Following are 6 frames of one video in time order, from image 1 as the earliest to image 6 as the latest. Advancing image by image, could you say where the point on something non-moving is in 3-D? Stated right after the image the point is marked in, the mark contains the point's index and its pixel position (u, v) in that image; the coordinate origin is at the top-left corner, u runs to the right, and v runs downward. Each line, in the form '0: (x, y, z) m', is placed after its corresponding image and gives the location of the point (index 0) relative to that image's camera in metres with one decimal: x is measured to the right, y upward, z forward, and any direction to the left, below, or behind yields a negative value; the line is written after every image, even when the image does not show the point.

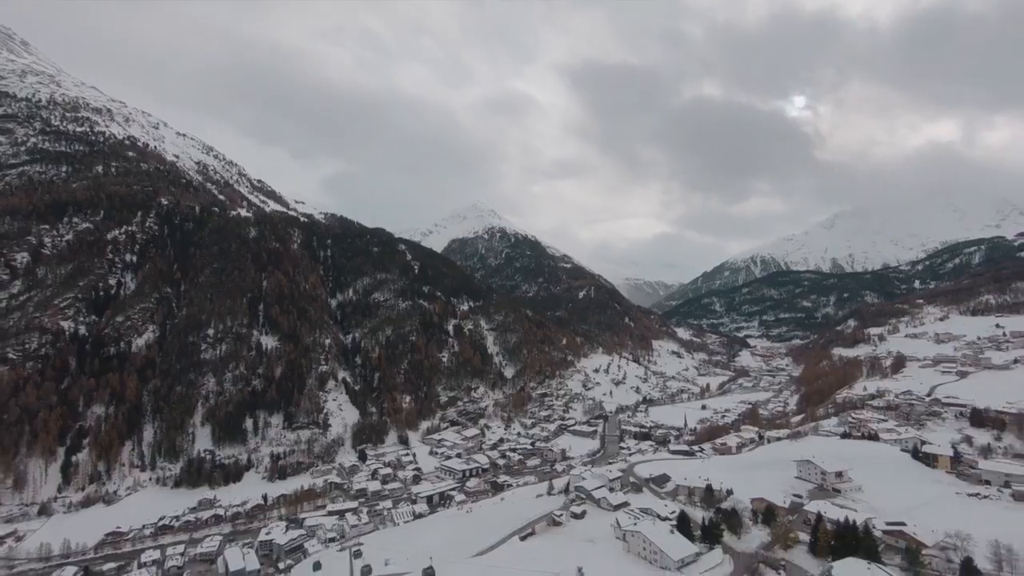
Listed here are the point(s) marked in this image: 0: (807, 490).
0: (+17.2, -11.4, +19.7) m
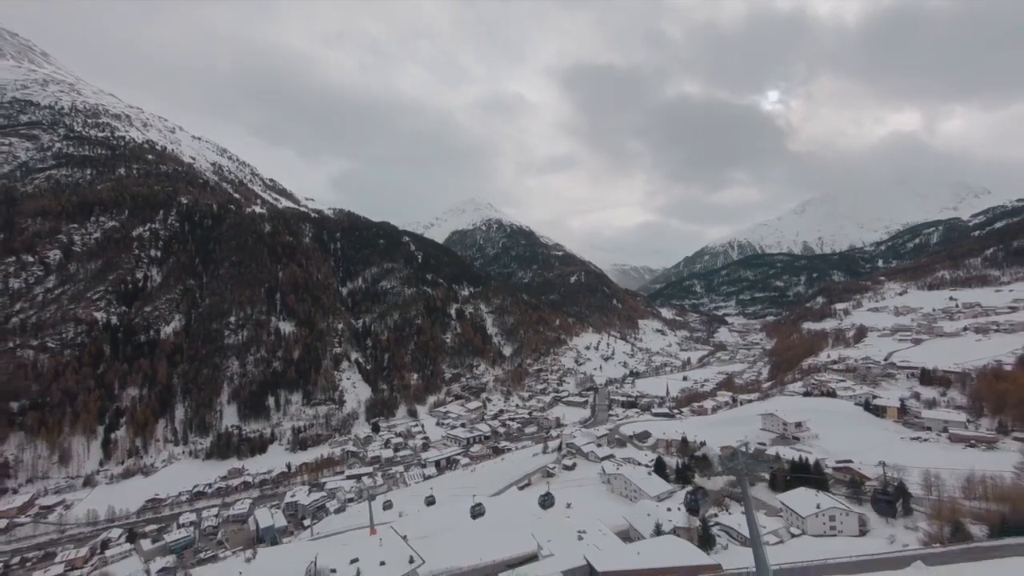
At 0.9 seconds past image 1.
0: (+17.1, -9.8, +22.5) m
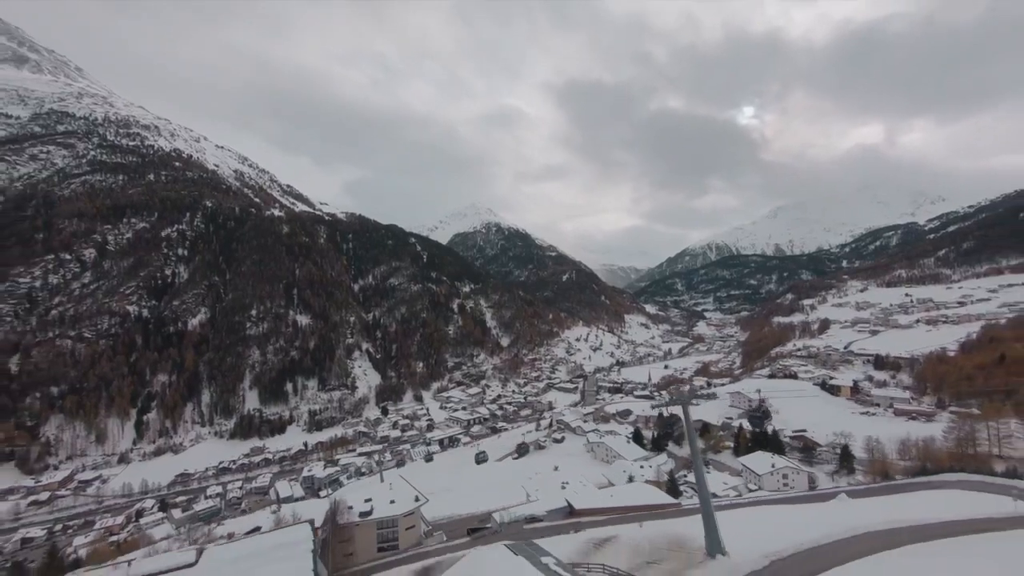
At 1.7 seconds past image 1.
0: (+16.8, -9.4, +25.5) m
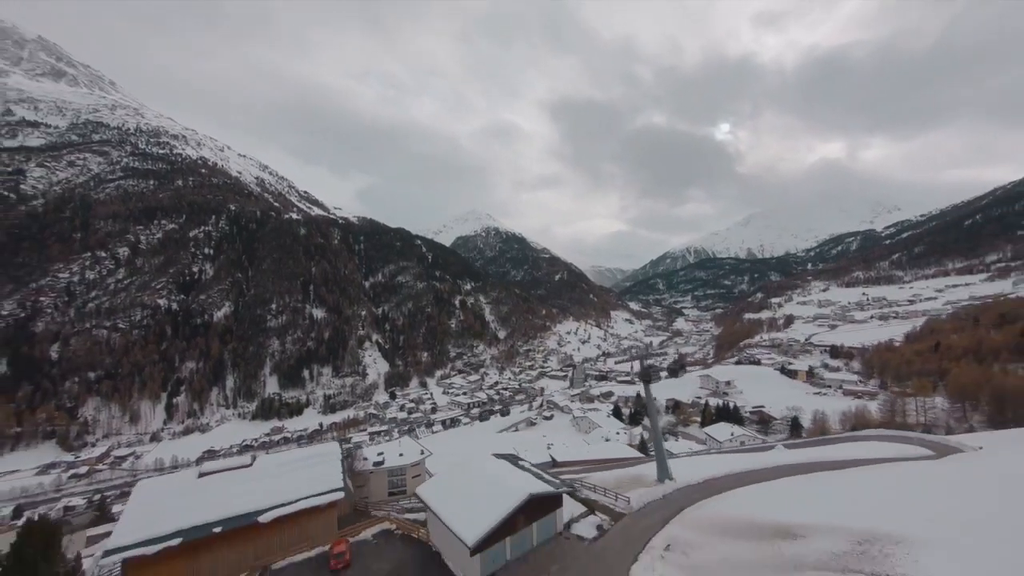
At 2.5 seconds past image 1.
0: (+16.4, -9.0, +29.1) m
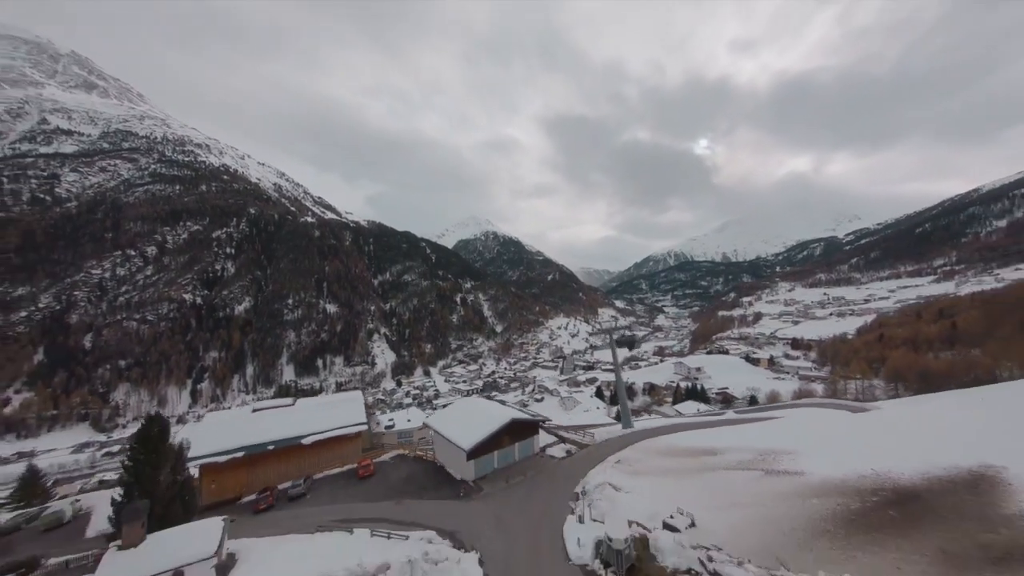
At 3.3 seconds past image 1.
0: (+16.0, -8.8, +32.9) m
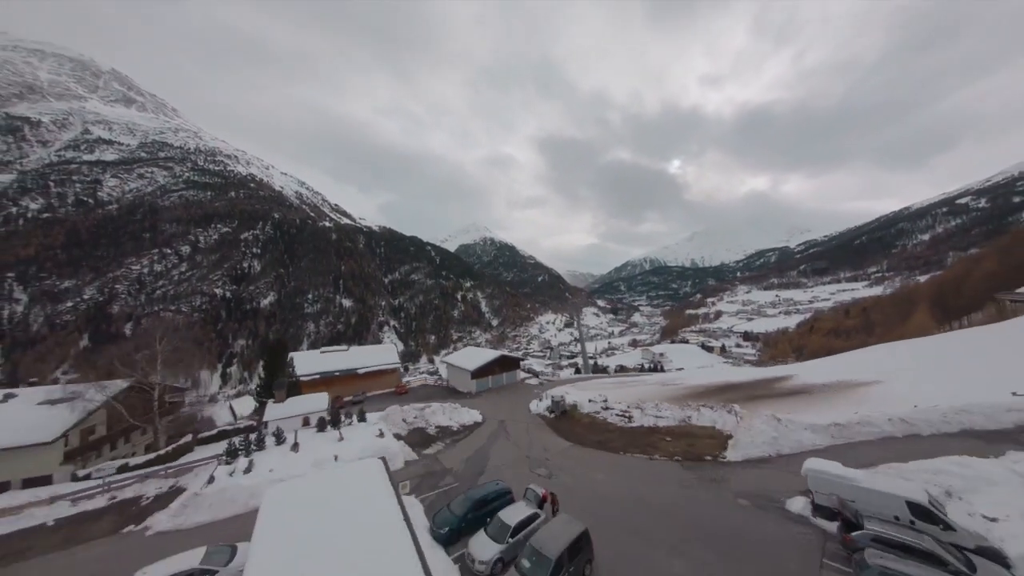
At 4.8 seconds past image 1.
0: (+15.2, -8.7, +39.0) m
